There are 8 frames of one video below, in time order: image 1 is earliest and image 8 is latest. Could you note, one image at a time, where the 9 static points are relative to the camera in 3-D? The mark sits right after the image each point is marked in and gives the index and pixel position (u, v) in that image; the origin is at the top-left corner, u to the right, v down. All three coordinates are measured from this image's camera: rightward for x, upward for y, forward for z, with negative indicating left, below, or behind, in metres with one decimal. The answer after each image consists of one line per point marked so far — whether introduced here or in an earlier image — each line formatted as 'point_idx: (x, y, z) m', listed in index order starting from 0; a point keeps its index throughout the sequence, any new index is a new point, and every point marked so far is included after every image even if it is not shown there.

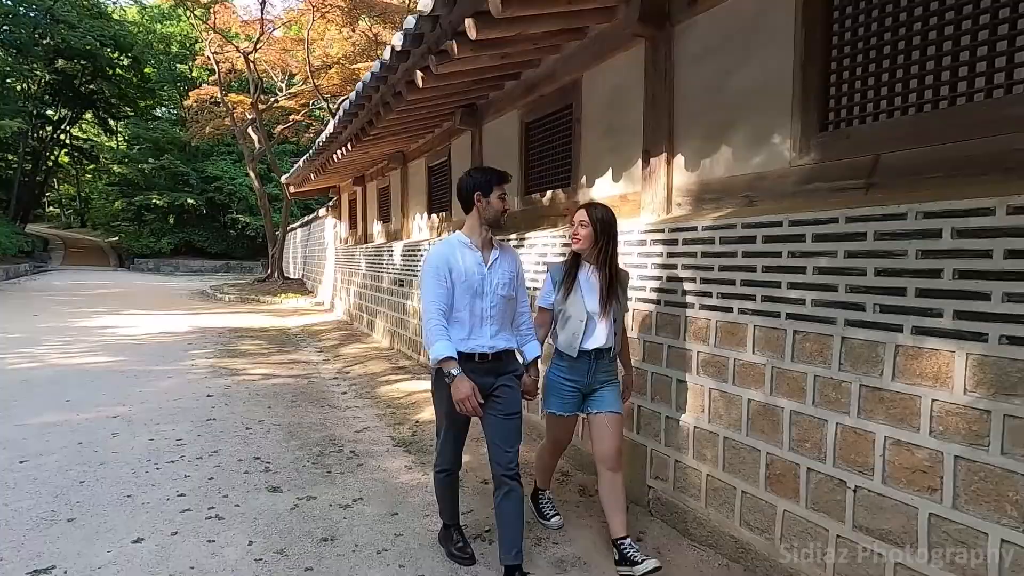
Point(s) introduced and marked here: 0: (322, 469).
0: (-1.3, -1.2, +3.6) m
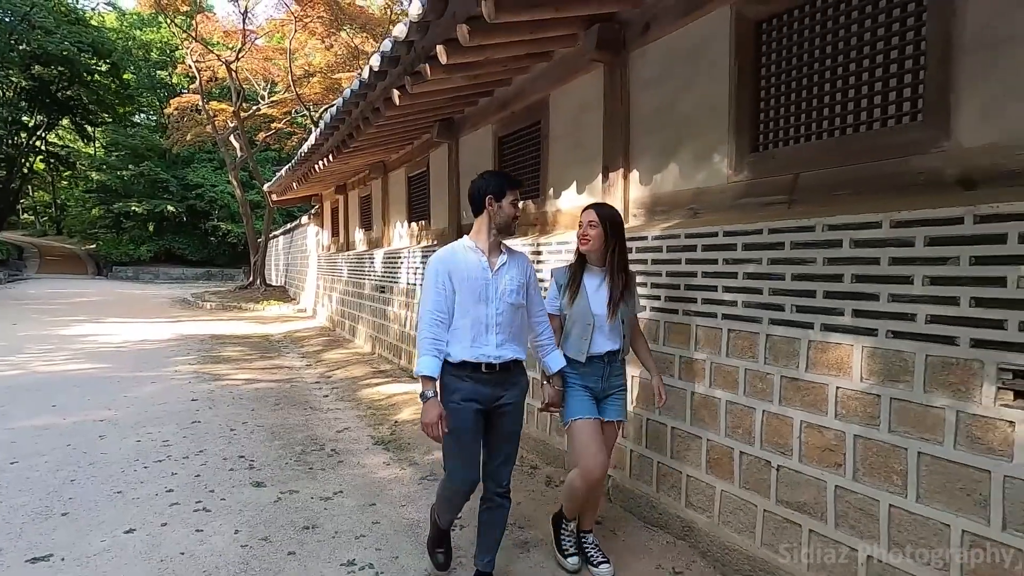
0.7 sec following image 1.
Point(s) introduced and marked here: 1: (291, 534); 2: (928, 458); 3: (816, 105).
0: (-1.5, -1.3, +3.8) m
1: (-1.2, -1.3, +2.9) m
2: (+1.4, -0.6, +1.9) m
3: (+1.4, +0.8, +2.5) m
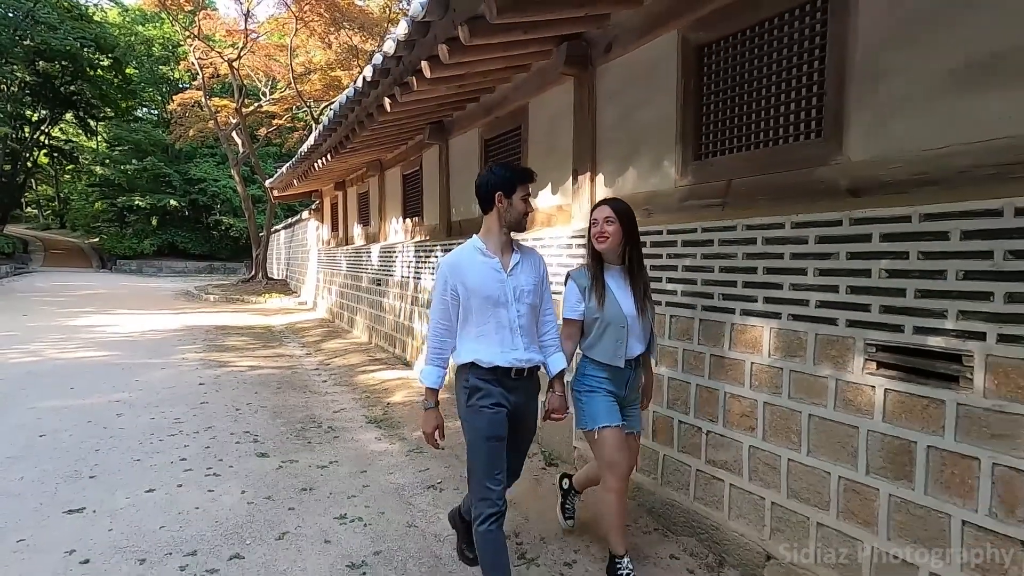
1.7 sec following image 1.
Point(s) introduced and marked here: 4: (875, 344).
0: (-1.7, -1.2, +4.2) m
1: (-1.4, -1.3, +3.3) m
2: (+1.3, -0.6, +2.2) m
3: (+1.2, +0.9, +2.8) m
4: (+1.4, -0.2, +2.1) m
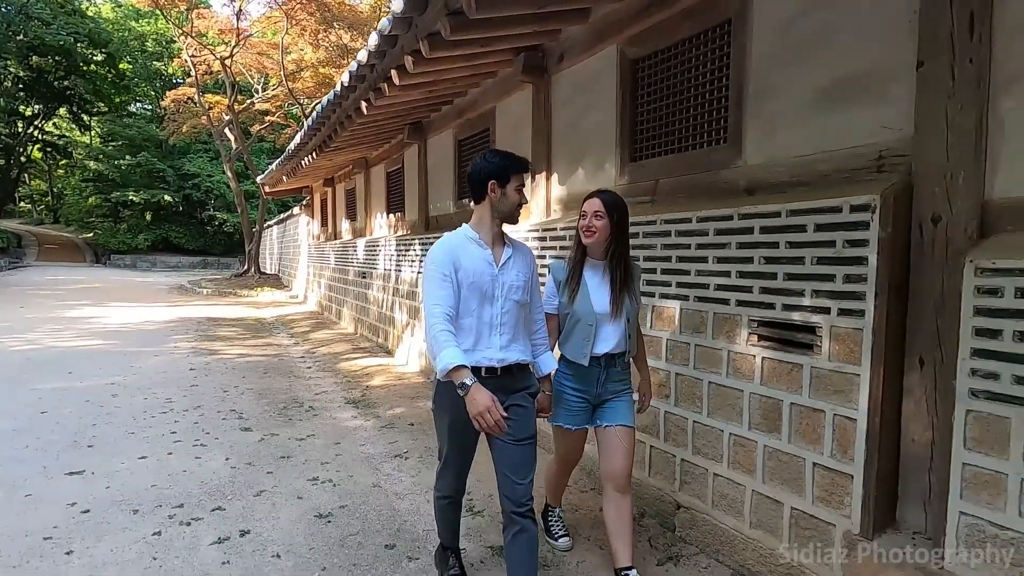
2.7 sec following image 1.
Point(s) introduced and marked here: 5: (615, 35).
0: (-2.0, -1.1, +4.6) m
1: (-1.7, -1.2, +3.7) m
2: (+1.0, -0.5, +2.6) m
3: (+0.9, +1.0, +3.2) m
4: (+1.1, -0.1, +2.5) m
5: (+0.7, +1.6, +3.5) m
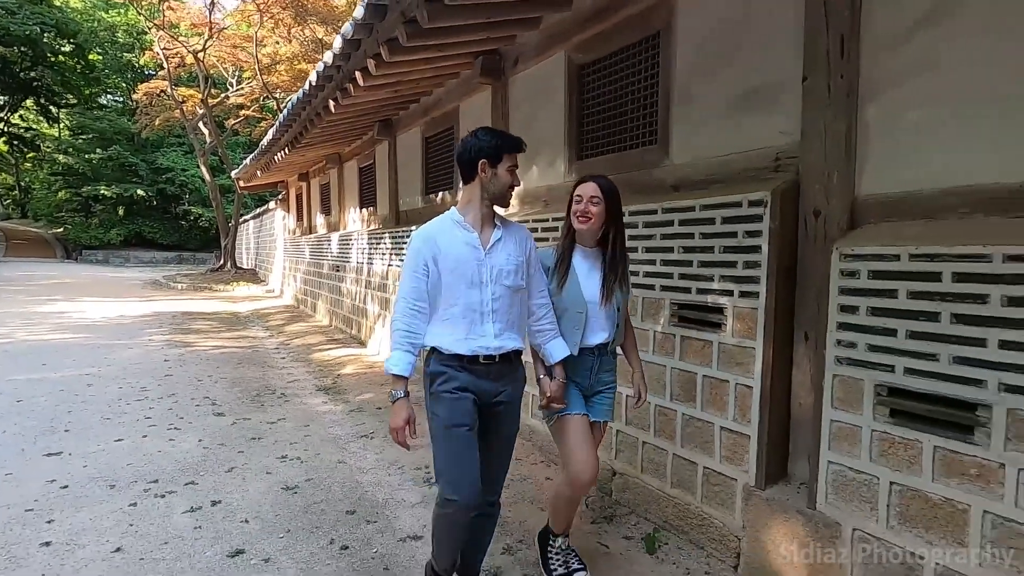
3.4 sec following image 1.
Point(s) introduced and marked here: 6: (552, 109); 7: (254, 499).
0: (-2.3, -1.0, +4.8) m
1: (-2.0, -1.1, +3.9) m
2: (+0.7, -0.4, +2.9) m
3: (+0.6, +1.0, +3.5) m
4: (+0.8, -0.1, +2.8) m
5: (+0.4, +1.7, +3.8) m
6: (+0.3, +1.3, +3.9) m
7: (-1.5, -1.2, +3.0) m
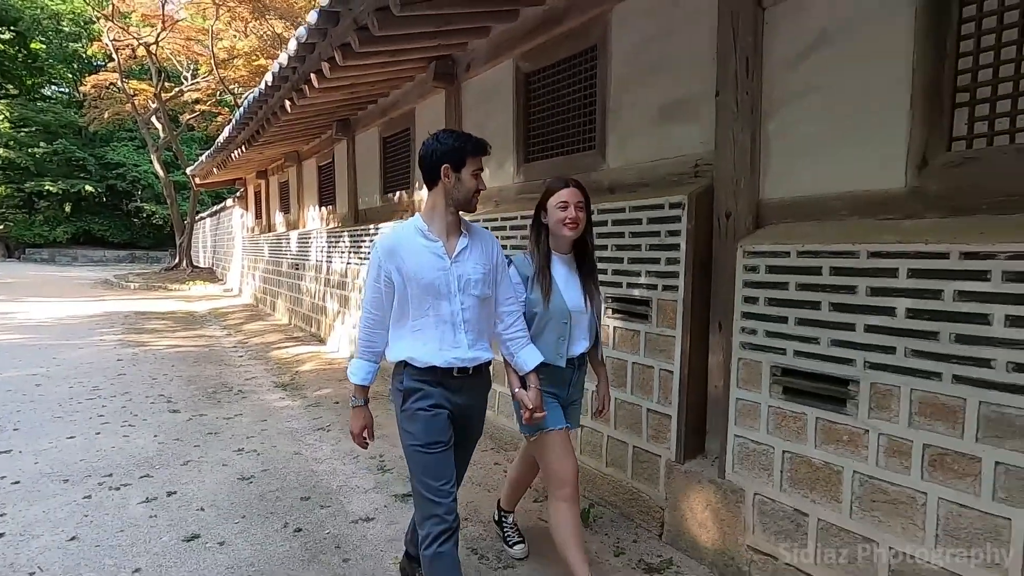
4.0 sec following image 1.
0: (-2.7, -1.0, +4.8) m
1: (-2.3, -1.1, +3.9) m
2: (+0.4, -0.4, +3.2) m
3: (+0.3, +1.1, +3.7) m
4: (+0.5, 0.0, +3.0) m
5: (0.0, +1.8, +4.0) m
6: (-0.1, +1.3, +4.1) m
7: (-1.8, -1.2, +3.1) m
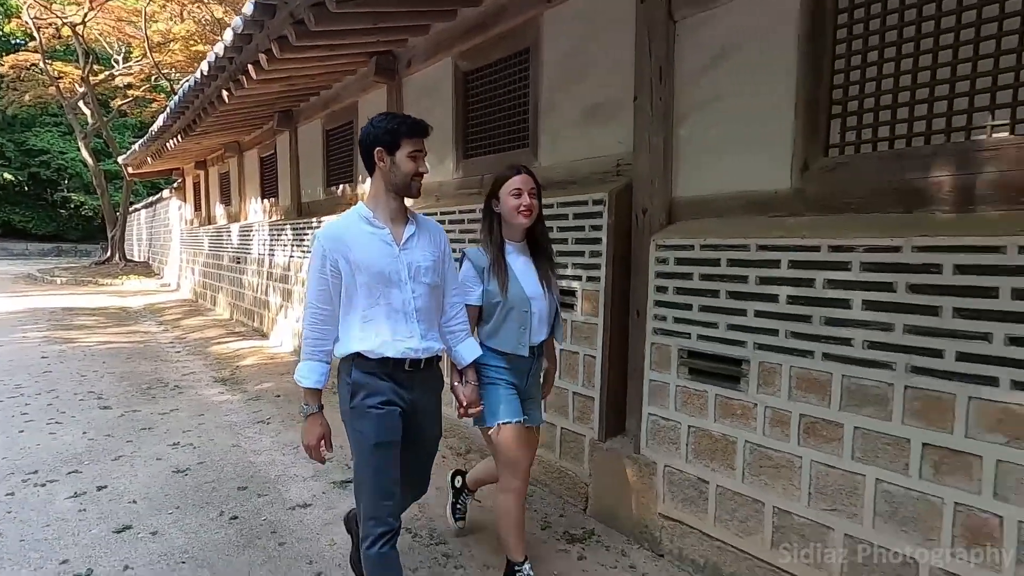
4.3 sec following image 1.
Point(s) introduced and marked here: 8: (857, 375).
0: (-3.2, -1.0, +4.7) m
1: (-2.8, -1.0, +3.9) m
2: (0.0, -0.3, +3.3) m
3: (-0.1, +1.1, +3.8) m
4: (+0.2, 0.0, +3.2) m
5: (-0.5, +1.8, +4.1) m
6: (-0.6, +1.4, +4.2) m
7: (-2.1, -1.1, +3.1) m
8: (+1.2, -0.3, +1.9) m
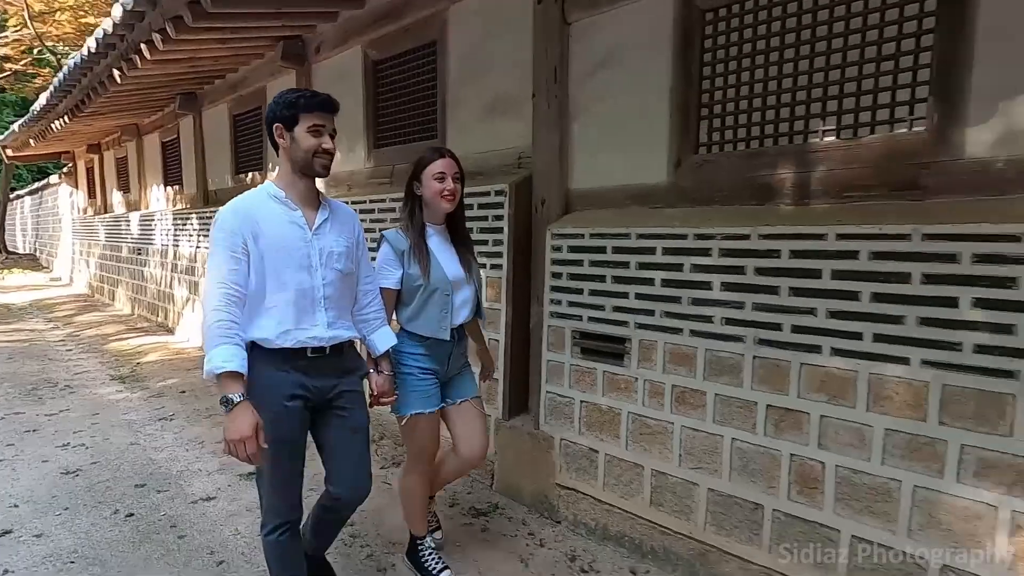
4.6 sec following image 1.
0: (-4.0, -0.9, +4.4) m
1: (-3.4, -1.0, +3.6) m
2: (-0.6, -0.3, +3.4) m
3: (-0.8, +1.2, +3.9) m
4: (-0.4, +0.1, +3.3) m
5: (-1.2, +1.9, +4.0) m
6: (-1.3, +1.5, +4.2) m
7: (-2.7, -1.1, +2.9) m
8: (+0.8, -0.2, +2.1) m
